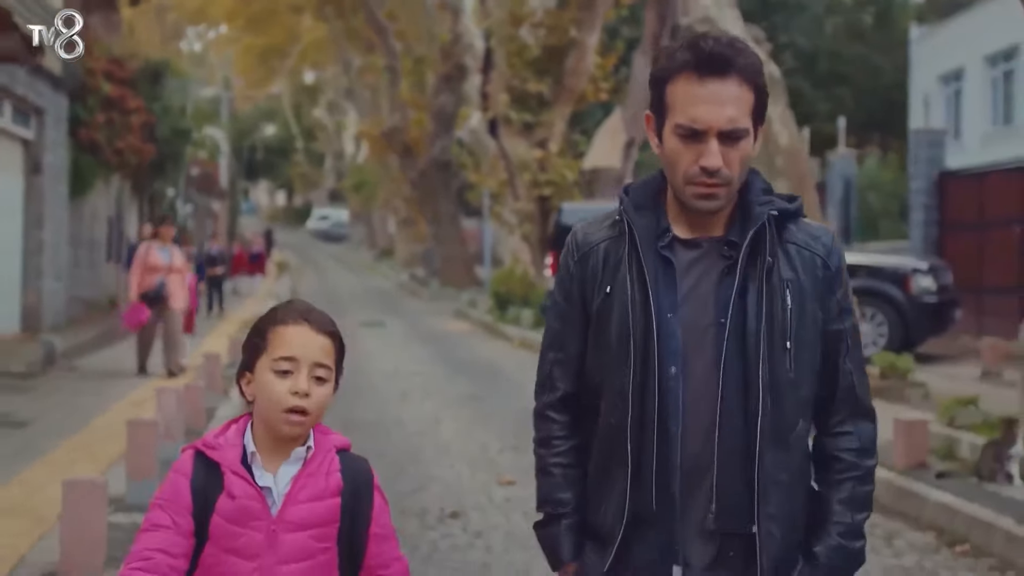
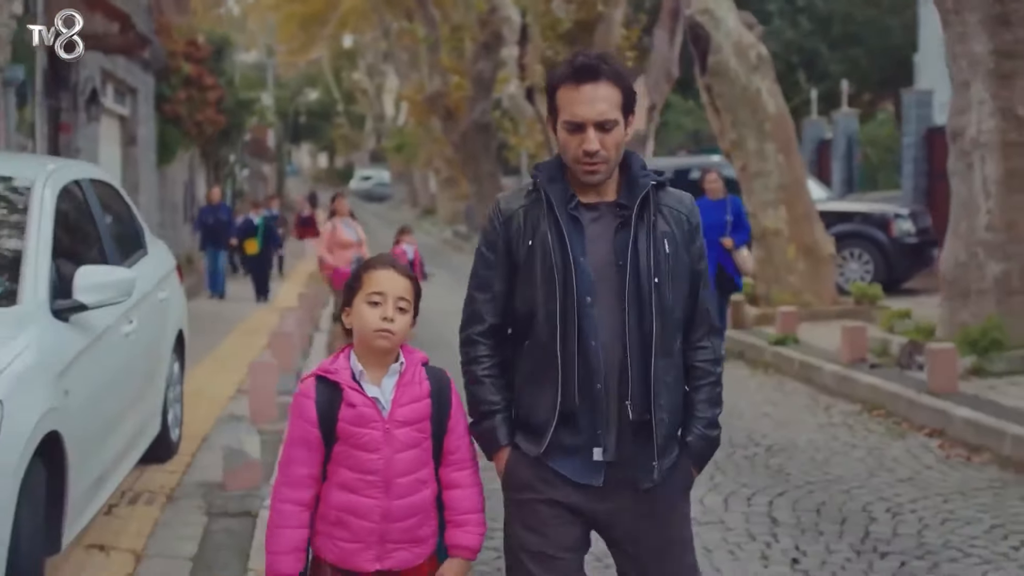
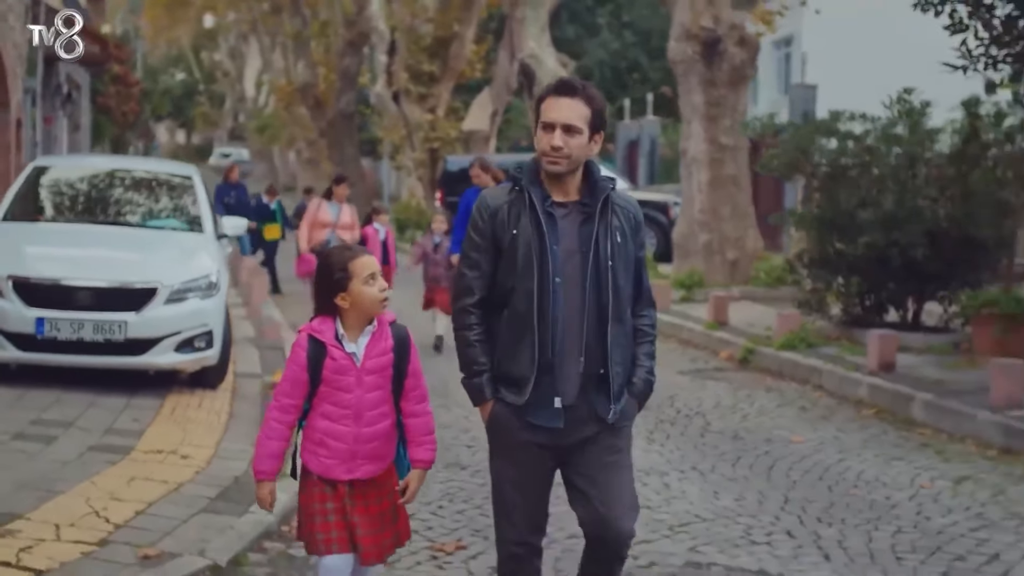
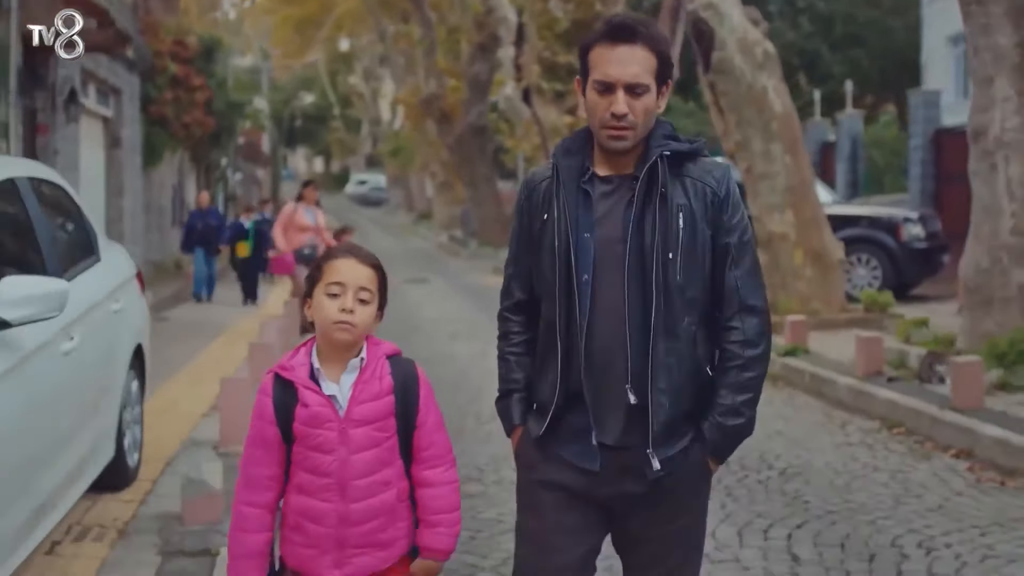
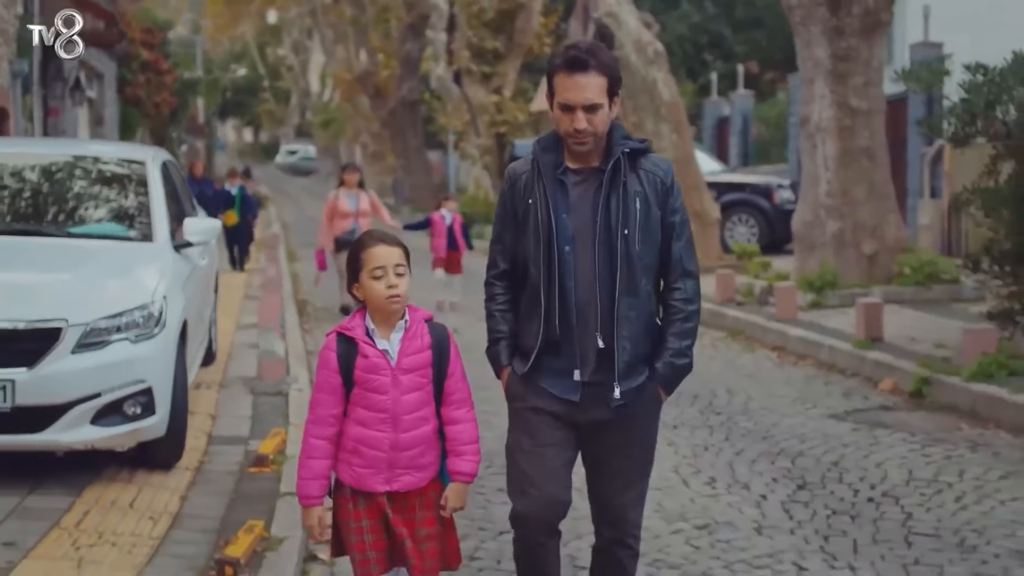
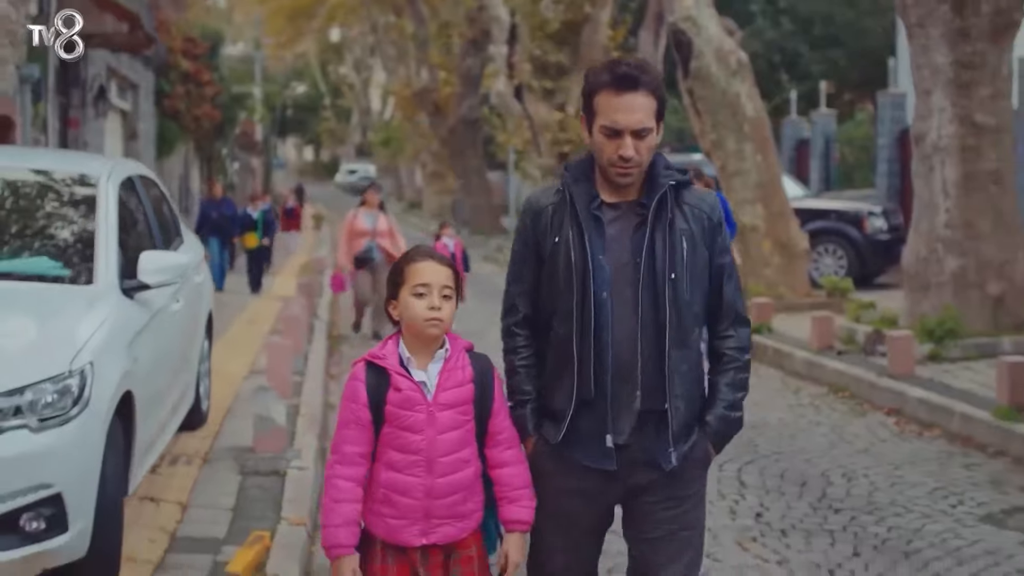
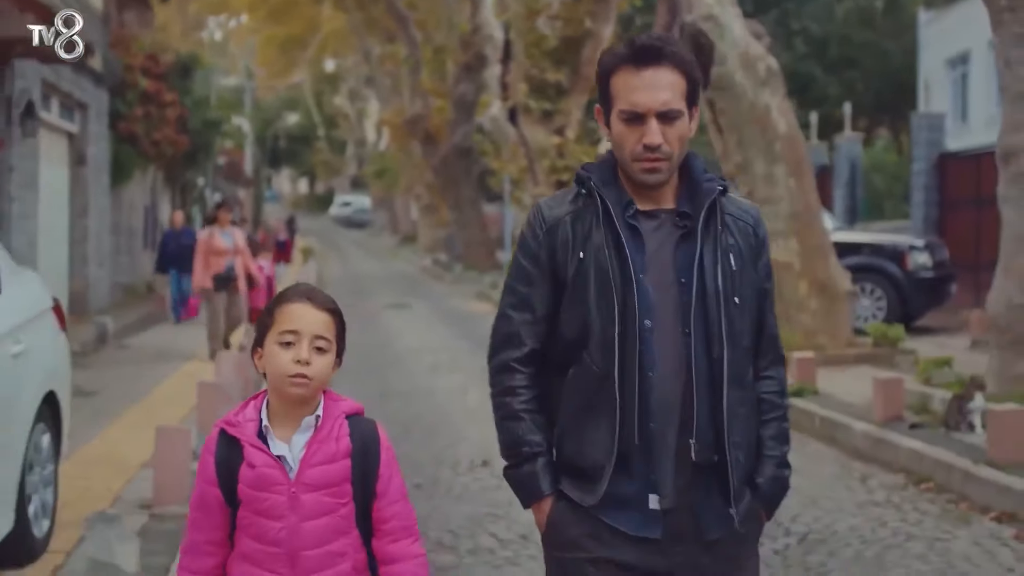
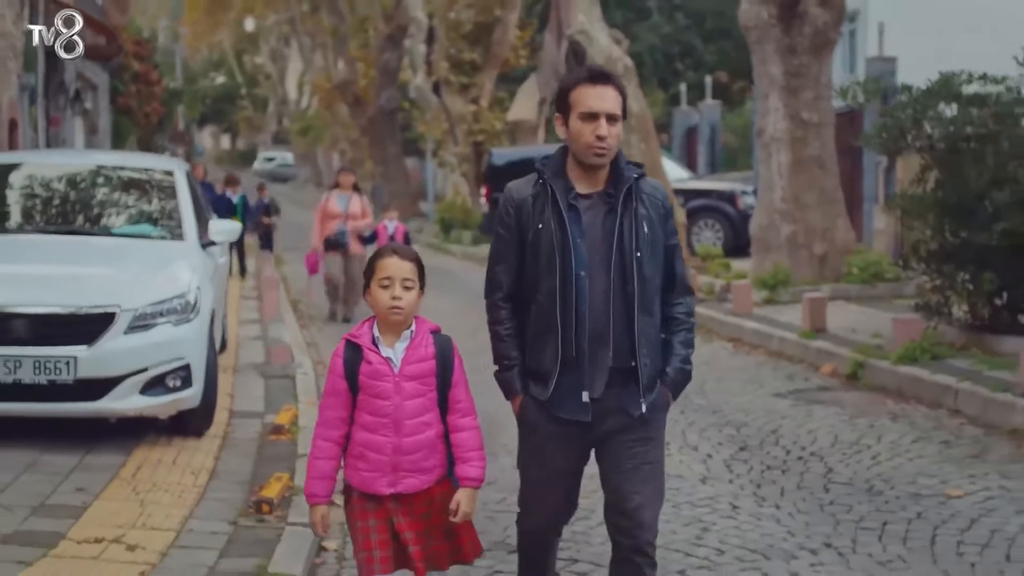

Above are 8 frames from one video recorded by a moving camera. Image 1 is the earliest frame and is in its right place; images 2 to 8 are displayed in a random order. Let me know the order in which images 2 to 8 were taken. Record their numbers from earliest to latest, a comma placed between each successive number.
7, 4, 2, 6, 5, 8, 3
